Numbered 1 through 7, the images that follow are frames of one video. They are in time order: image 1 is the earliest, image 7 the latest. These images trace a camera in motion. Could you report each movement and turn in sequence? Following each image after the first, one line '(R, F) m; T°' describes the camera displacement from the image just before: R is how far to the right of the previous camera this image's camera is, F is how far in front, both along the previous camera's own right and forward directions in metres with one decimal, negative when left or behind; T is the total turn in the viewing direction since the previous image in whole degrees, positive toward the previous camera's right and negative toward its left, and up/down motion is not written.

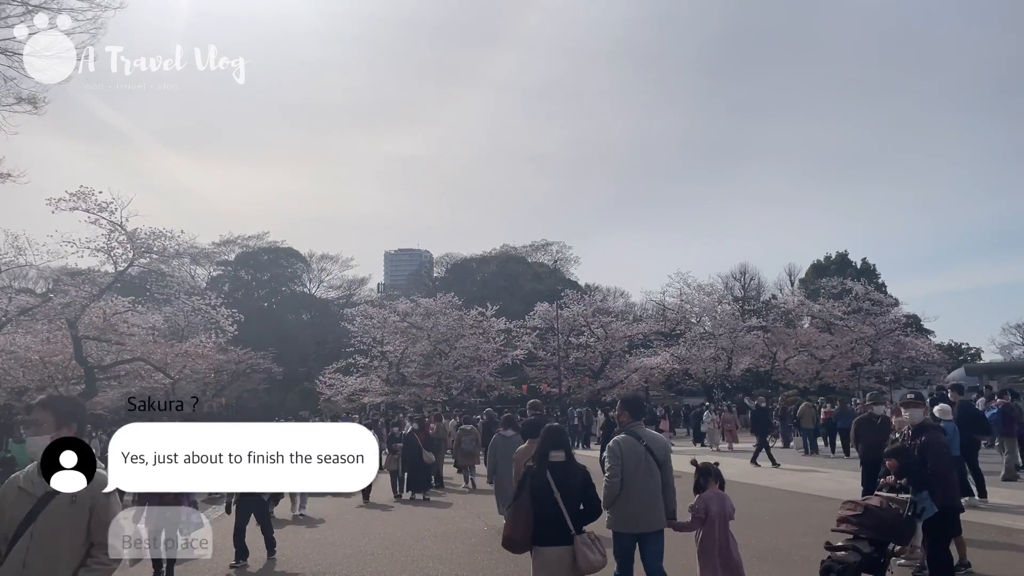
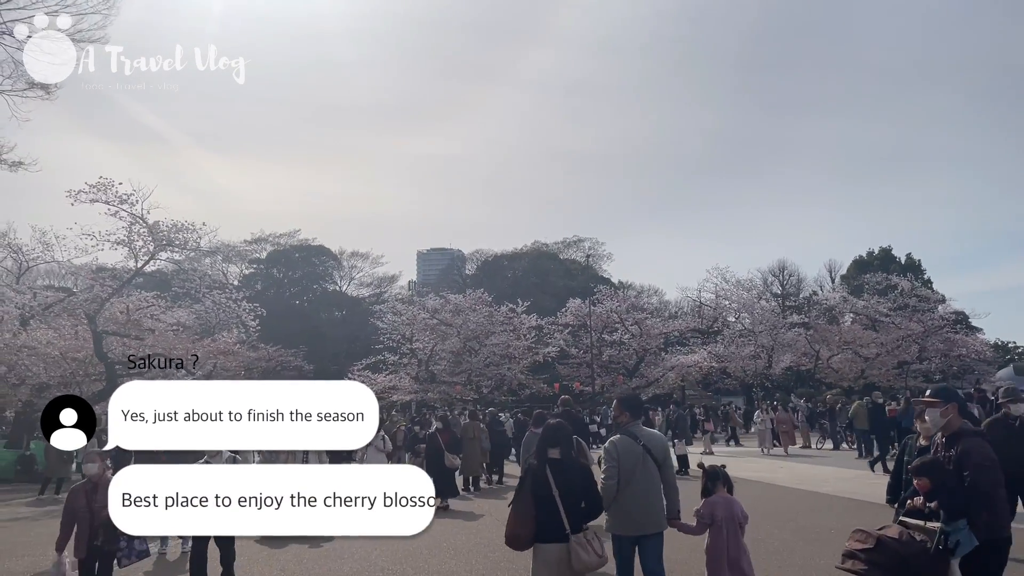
(0.0, +0.9) m; -2°
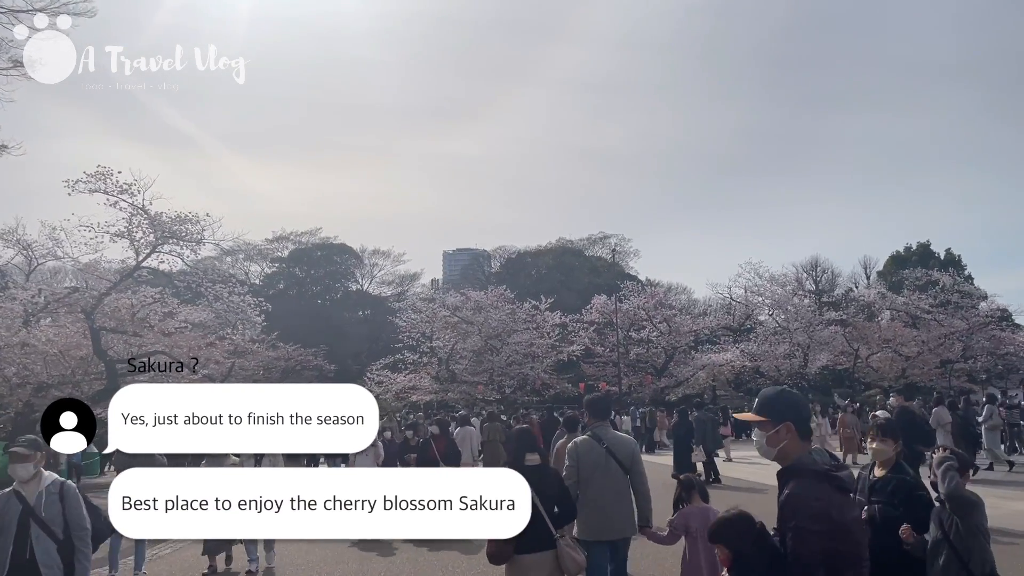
(+0.1, +1.3) m; -2°
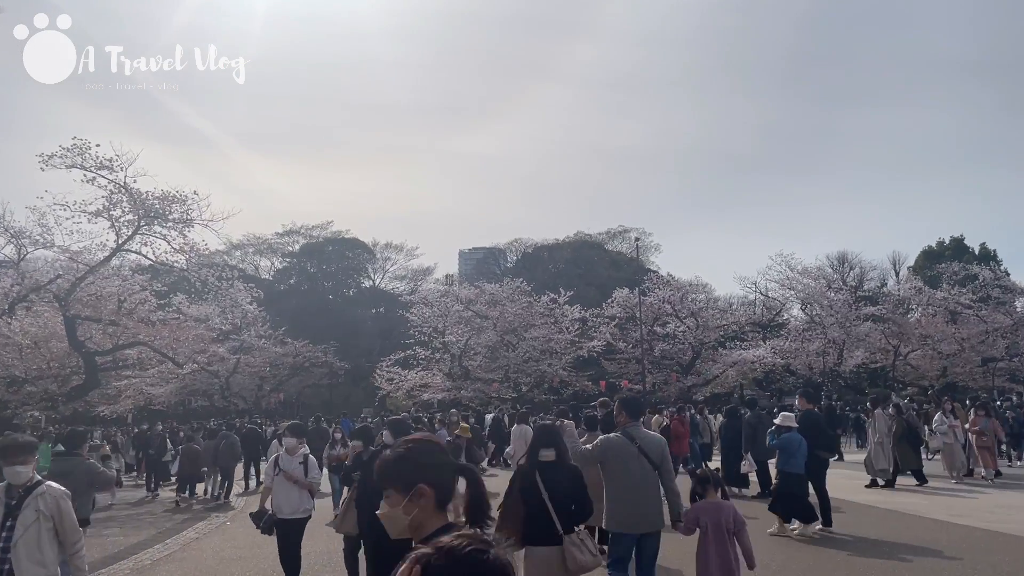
(0.0, +1.9) m; -1°
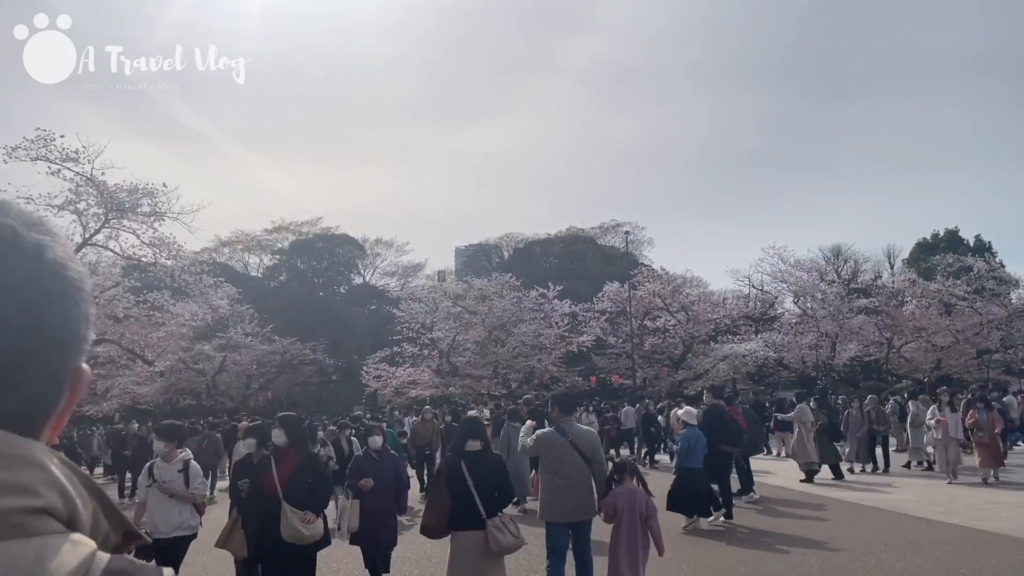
(+0.4, +0.5) m; 0°
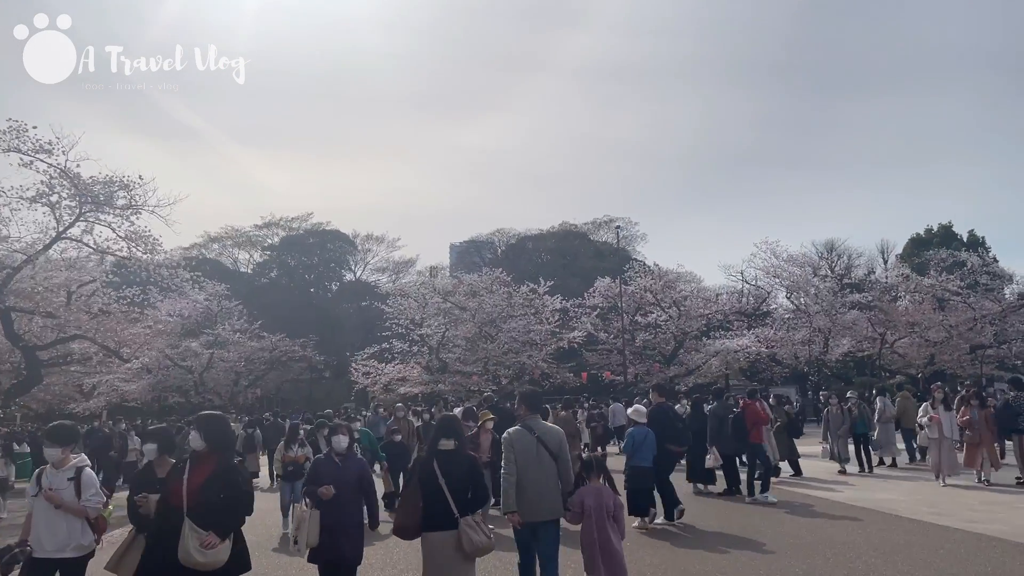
(+0.2, +0.4) m; 0°
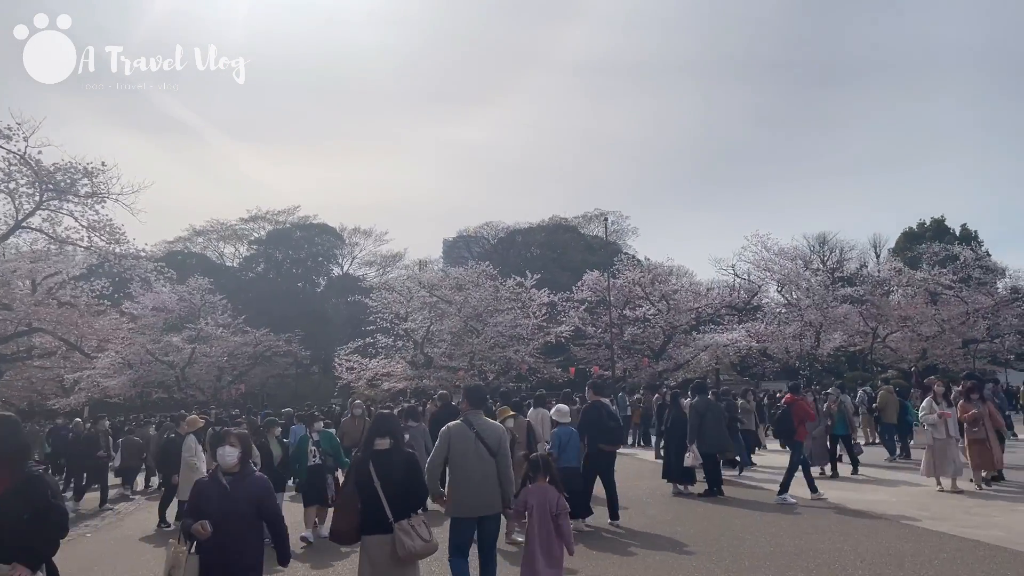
(+0.3, +0.6) m; 0°
